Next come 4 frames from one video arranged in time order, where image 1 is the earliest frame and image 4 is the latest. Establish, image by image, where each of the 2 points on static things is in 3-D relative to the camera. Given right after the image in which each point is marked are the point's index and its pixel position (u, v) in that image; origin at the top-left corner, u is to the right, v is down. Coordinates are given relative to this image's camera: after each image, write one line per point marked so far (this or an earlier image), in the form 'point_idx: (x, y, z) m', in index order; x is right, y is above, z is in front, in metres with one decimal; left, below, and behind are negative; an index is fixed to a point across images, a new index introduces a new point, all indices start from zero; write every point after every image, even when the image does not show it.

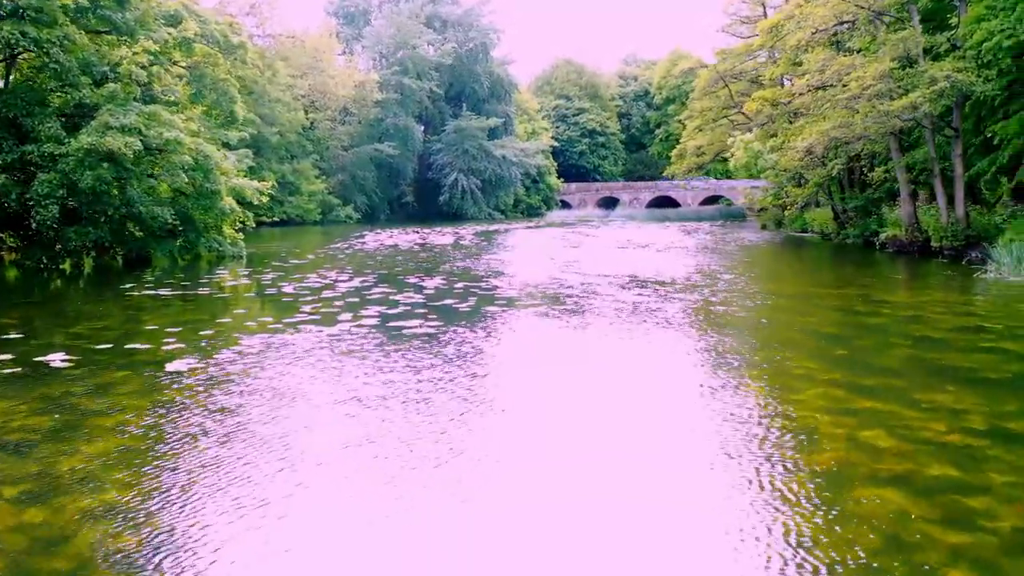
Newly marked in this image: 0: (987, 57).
0: (+9.1, +4.4, +16.1) m
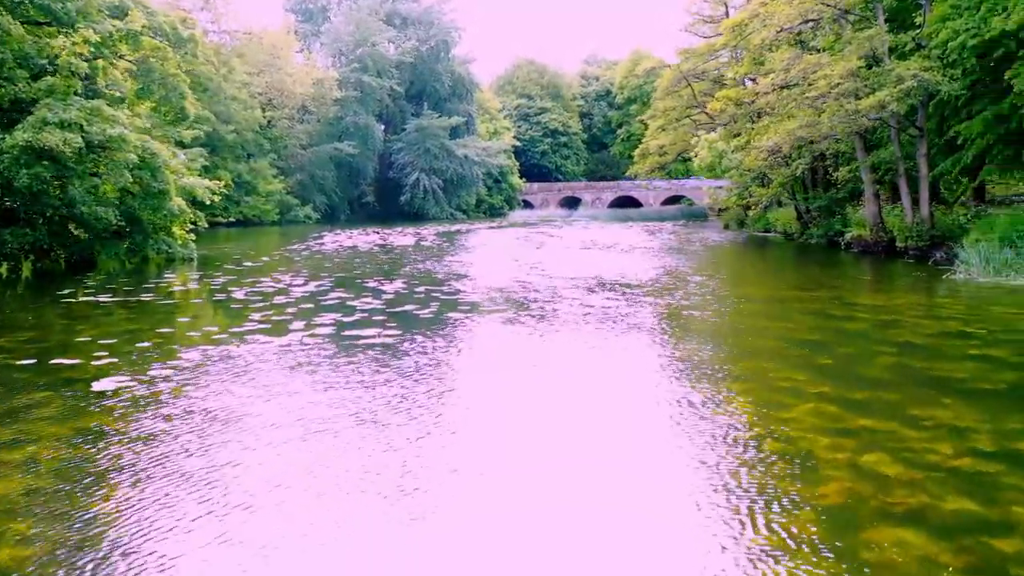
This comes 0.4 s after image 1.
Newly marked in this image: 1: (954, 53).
0: (+8.4, +4.4, +16.1) m
1: (+8.4, +4.4, +15.9) m
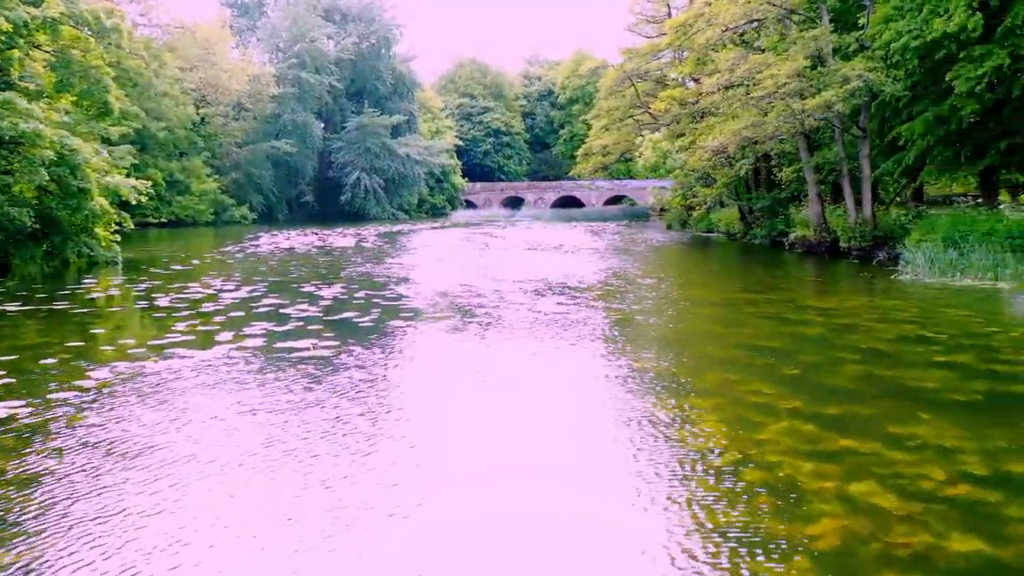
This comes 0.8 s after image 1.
0: (+7.3, +4.4, +16.1) m
1: (+7.3, +4.4, +16.0) m
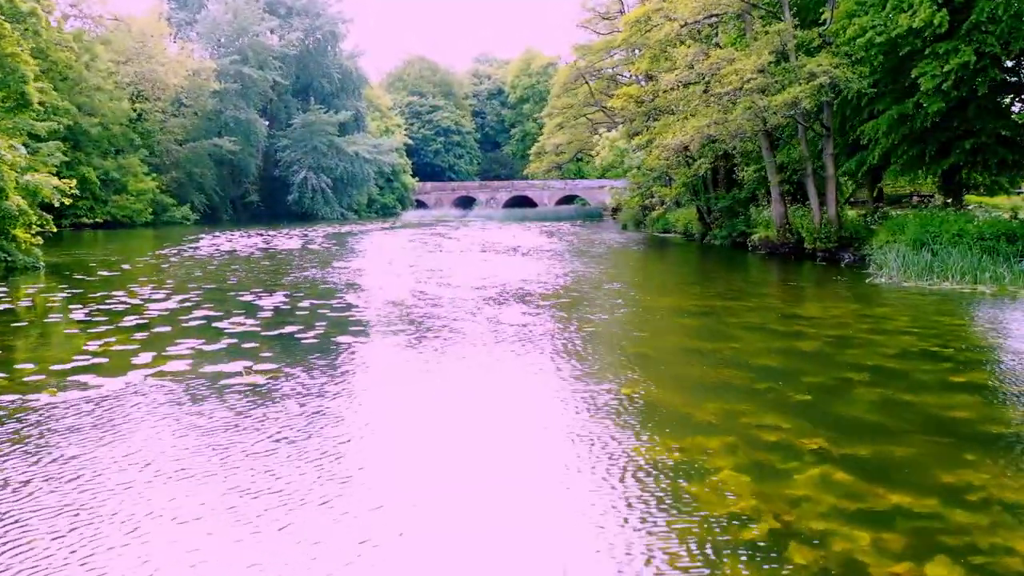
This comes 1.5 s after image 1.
0: (+6.5, +4.3, +15.7) m
1: (+6.5, +4.4, +15.5) m
